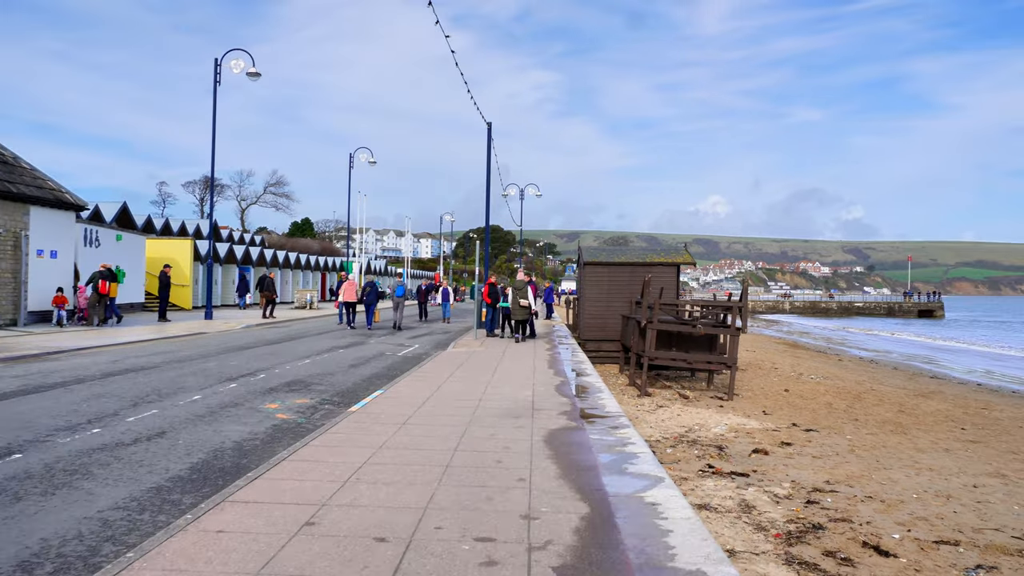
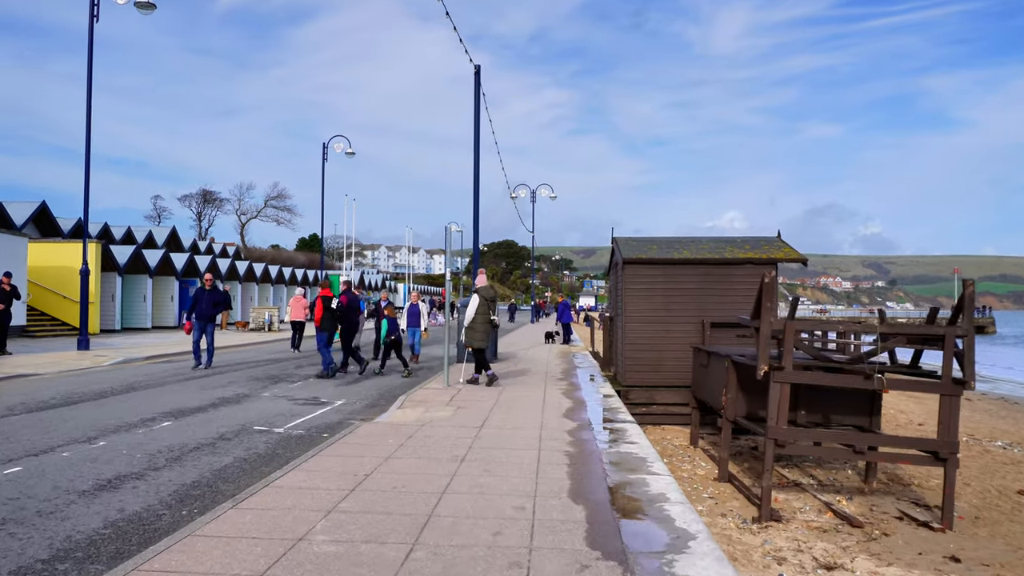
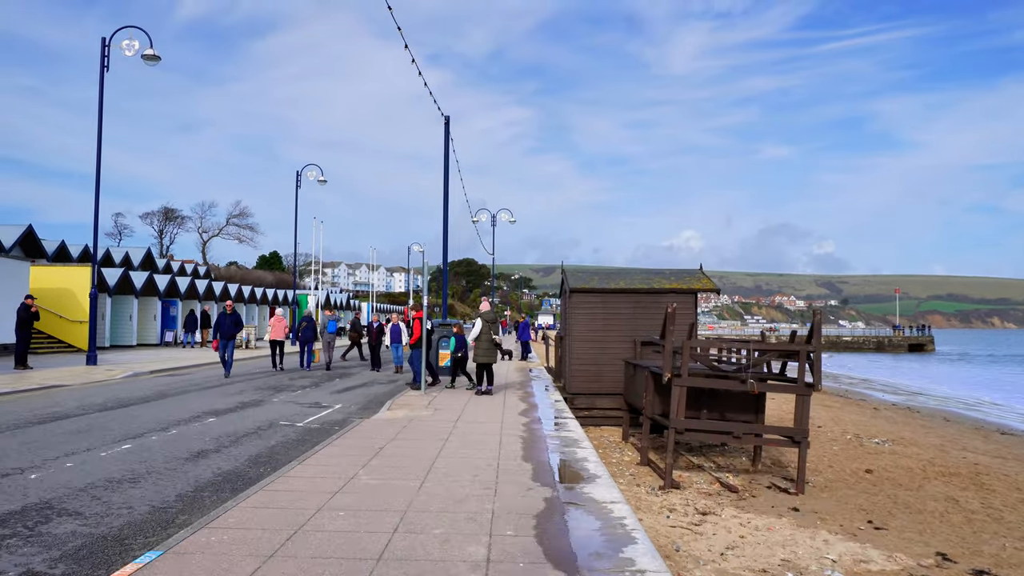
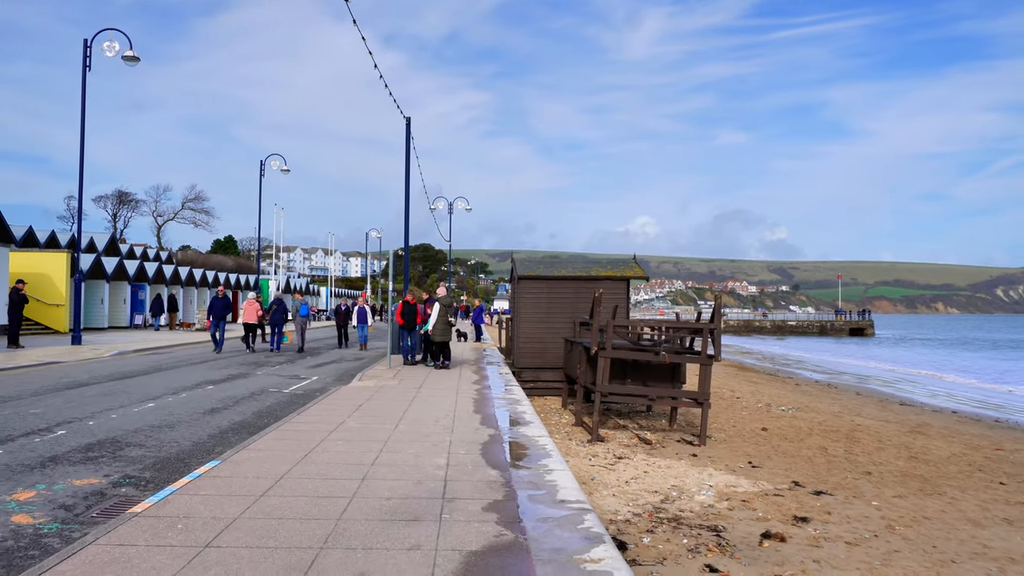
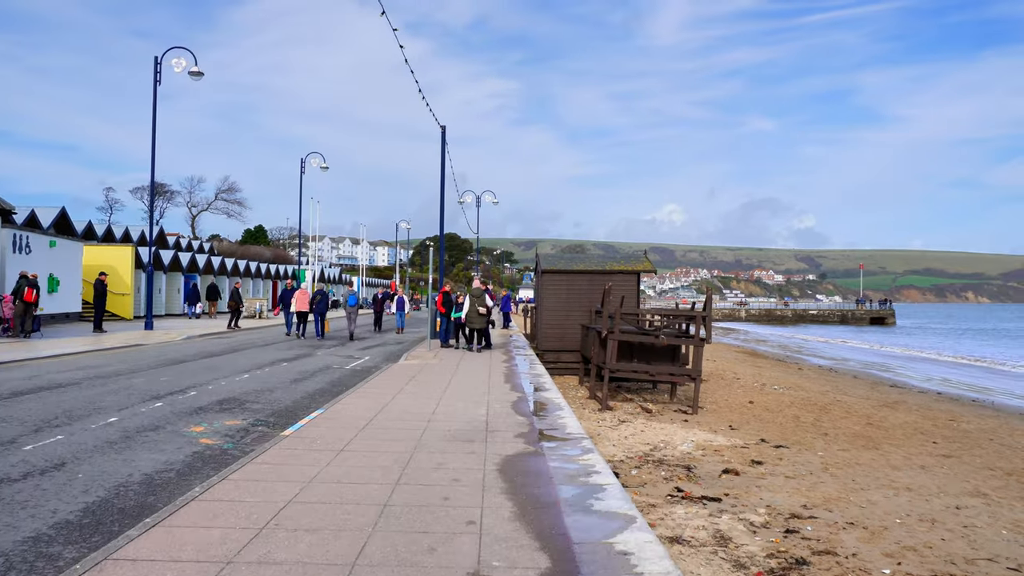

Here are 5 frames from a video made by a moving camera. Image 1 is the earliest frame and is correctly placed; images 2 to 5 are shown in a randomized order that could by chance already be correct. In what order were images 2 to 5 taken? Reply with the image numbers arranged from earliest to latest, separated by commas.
5, 4, 3, 2
